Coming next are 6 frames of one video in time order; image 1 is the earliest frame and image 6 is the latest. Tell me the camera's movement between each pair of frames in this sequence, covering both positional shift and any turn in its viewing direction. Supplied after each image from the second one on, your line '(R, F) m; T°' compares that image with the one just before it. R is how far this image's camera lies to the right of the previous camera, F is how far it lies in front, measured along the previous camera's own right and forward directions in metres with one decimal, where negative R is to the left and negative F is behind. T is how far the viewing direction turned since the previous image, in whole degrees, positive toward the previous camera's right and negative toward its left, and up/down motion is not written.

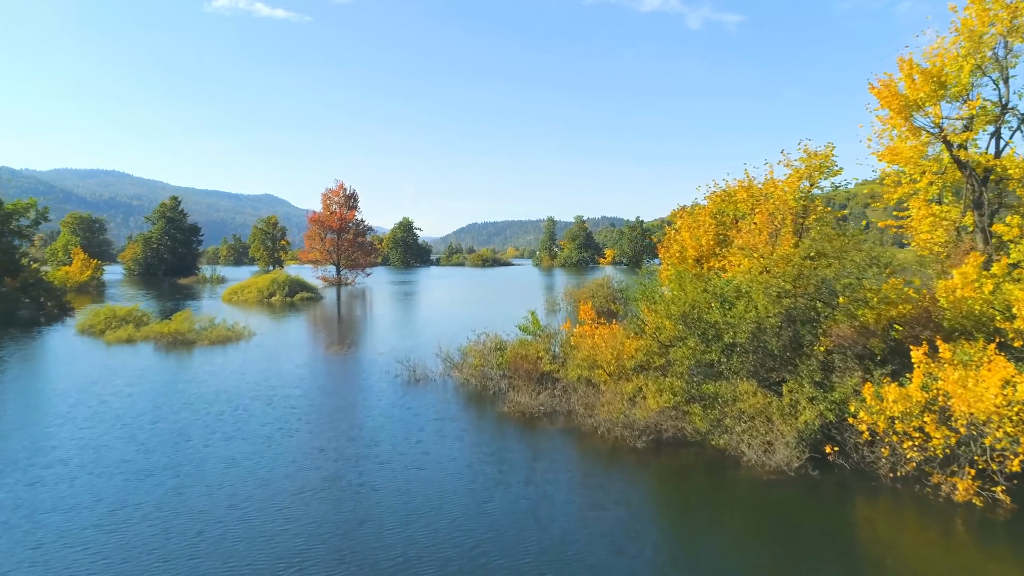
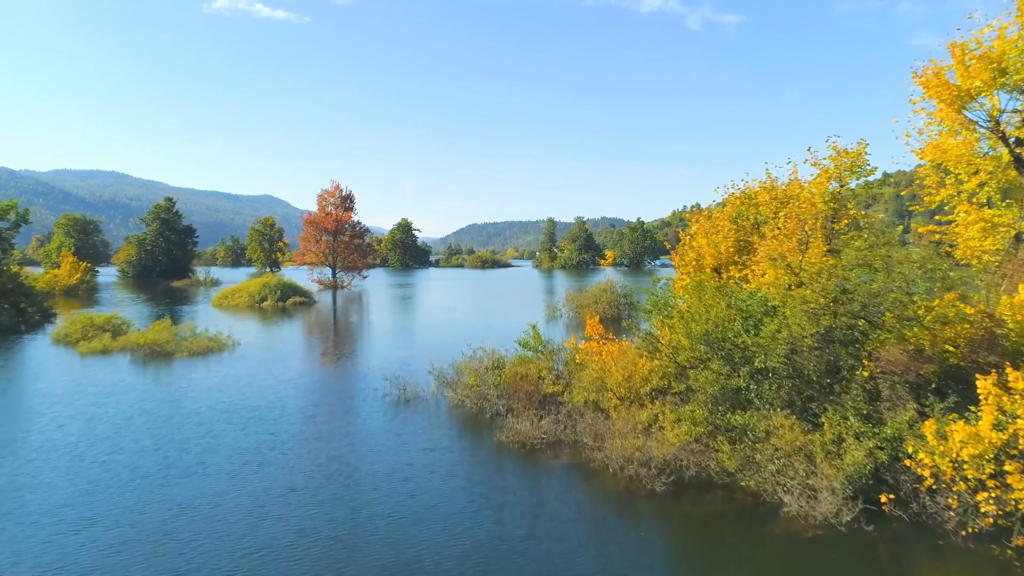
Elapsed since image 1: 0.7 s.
(0.0, +1.3) m; 0°
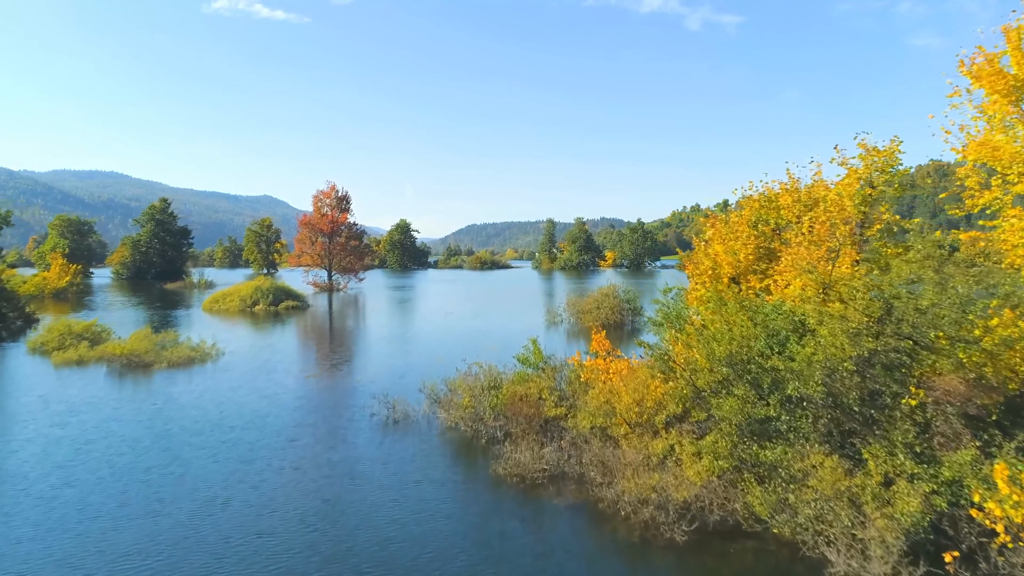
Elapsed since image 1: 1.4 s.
(0.0, +1.1) m; 0°
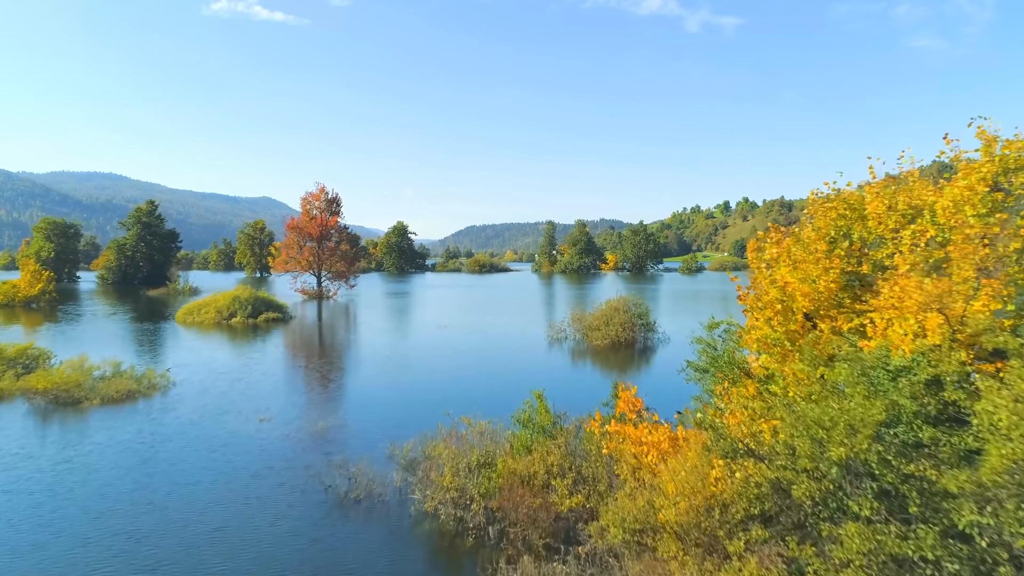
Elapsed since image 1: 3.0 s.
(0.0, +3.0) m; 0°
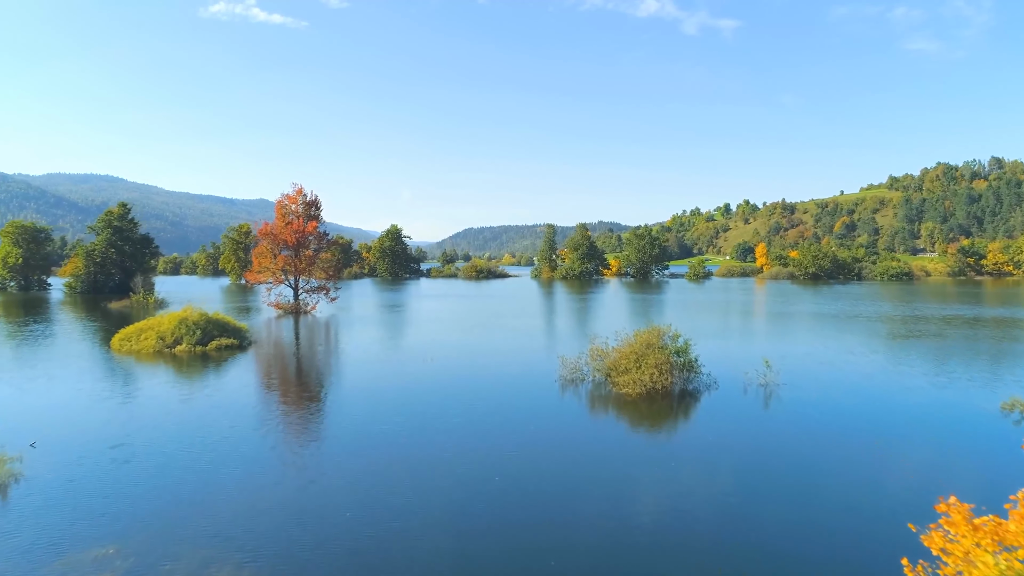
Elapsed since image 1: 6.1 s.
(-0.2, +6.0) m; 0°
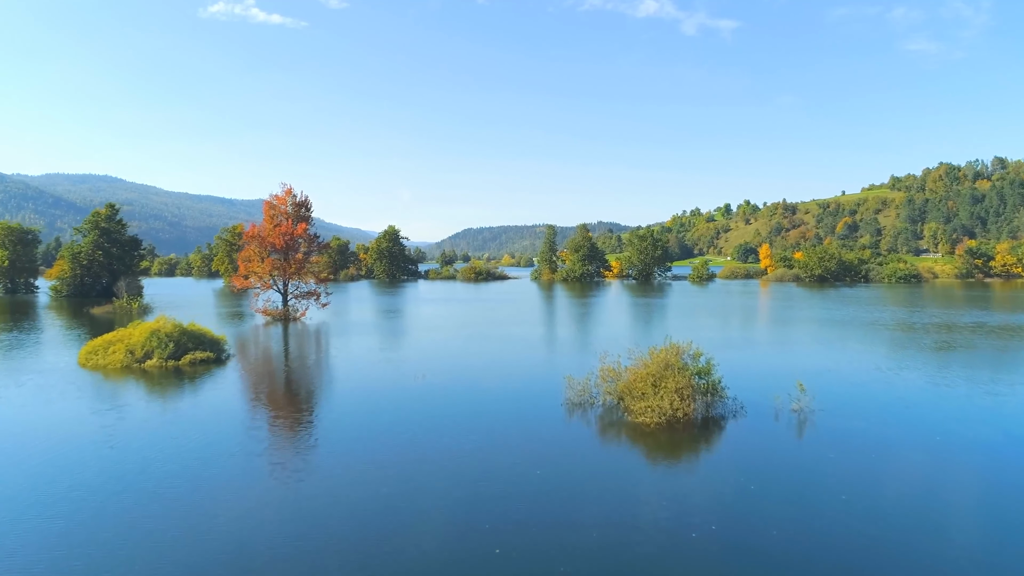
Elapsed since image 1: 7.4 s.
(-0.1, +2.4) m; 0°
